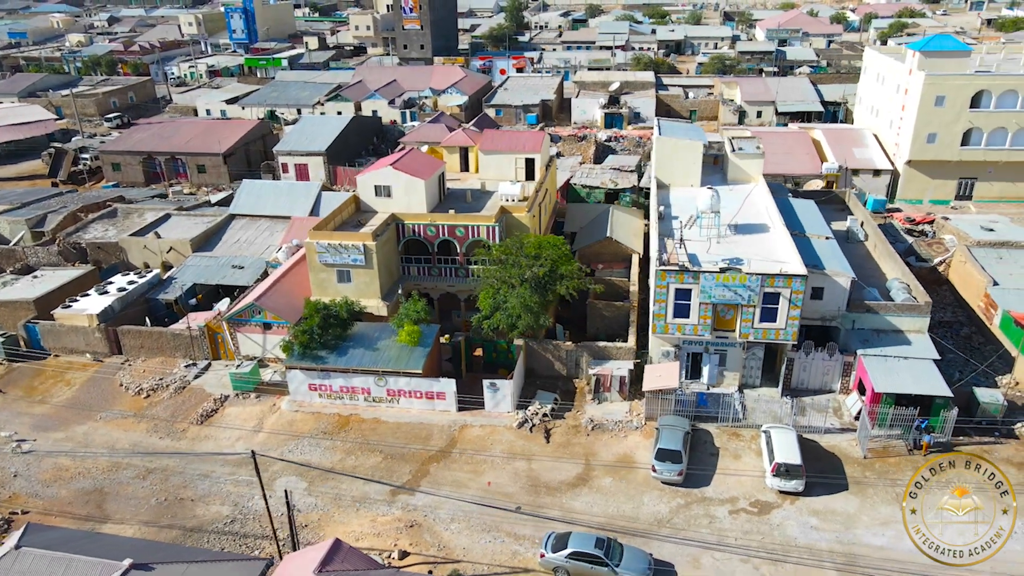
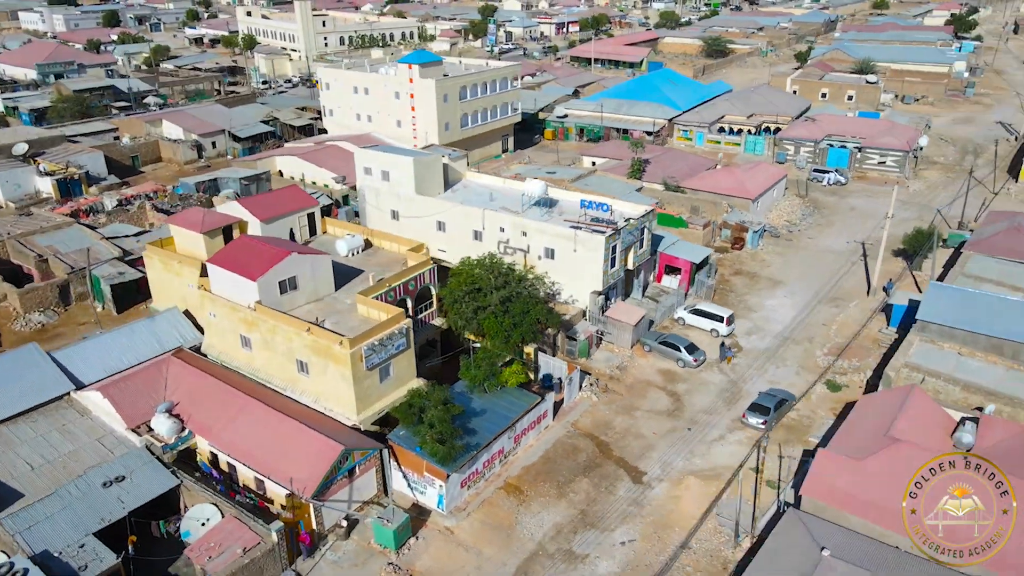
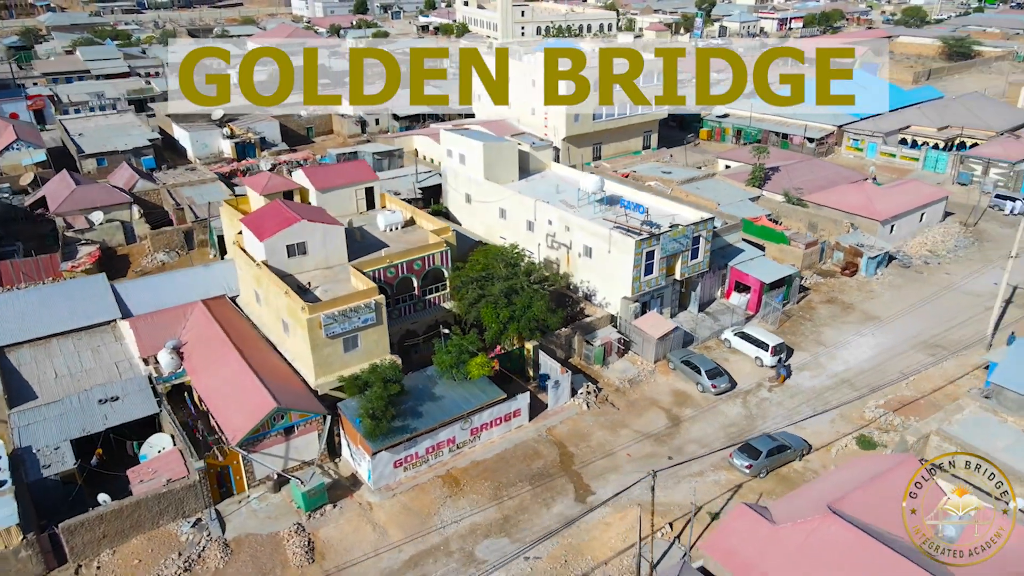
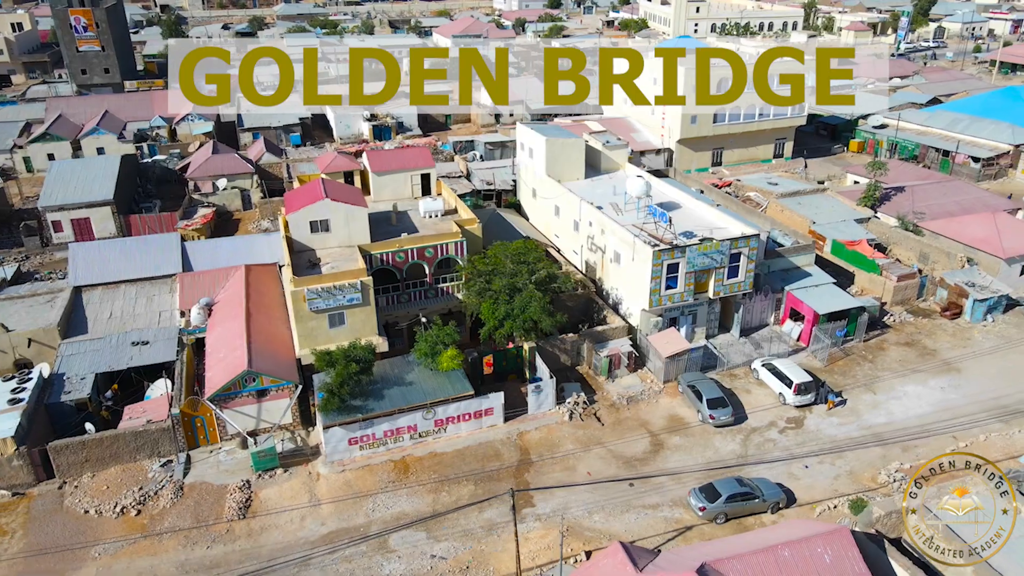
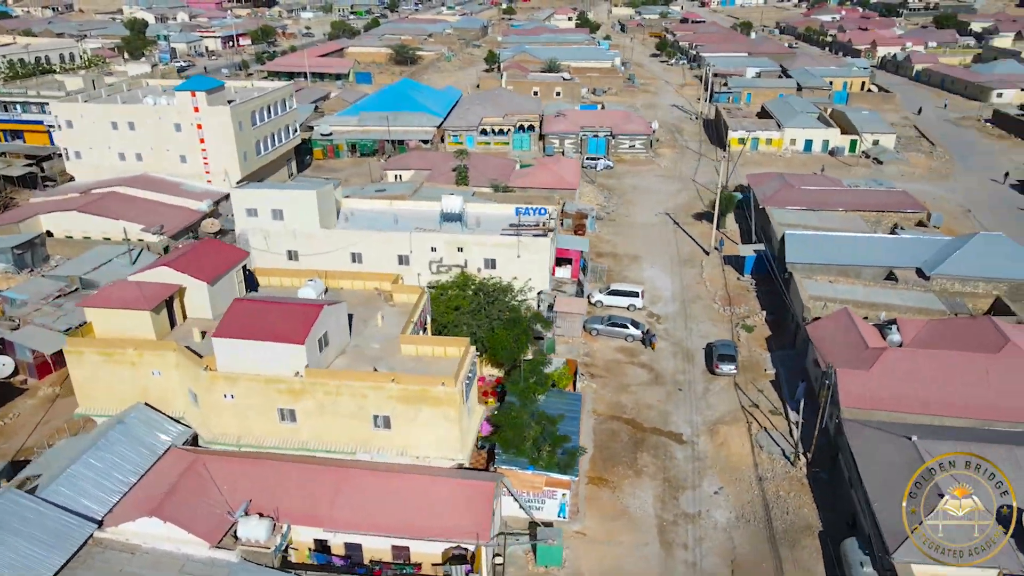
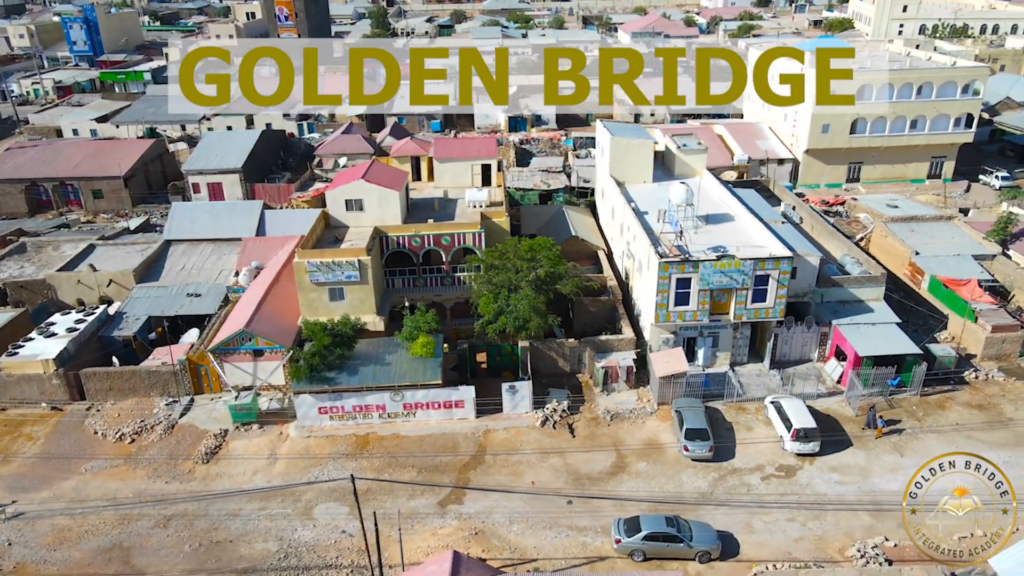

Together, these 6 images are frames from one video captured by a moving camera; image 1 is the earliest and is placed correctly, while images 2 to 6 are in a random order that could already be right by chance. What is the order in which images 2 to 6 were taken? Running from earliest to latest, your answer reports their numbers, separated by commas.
6, 4, 3, 2, 5
